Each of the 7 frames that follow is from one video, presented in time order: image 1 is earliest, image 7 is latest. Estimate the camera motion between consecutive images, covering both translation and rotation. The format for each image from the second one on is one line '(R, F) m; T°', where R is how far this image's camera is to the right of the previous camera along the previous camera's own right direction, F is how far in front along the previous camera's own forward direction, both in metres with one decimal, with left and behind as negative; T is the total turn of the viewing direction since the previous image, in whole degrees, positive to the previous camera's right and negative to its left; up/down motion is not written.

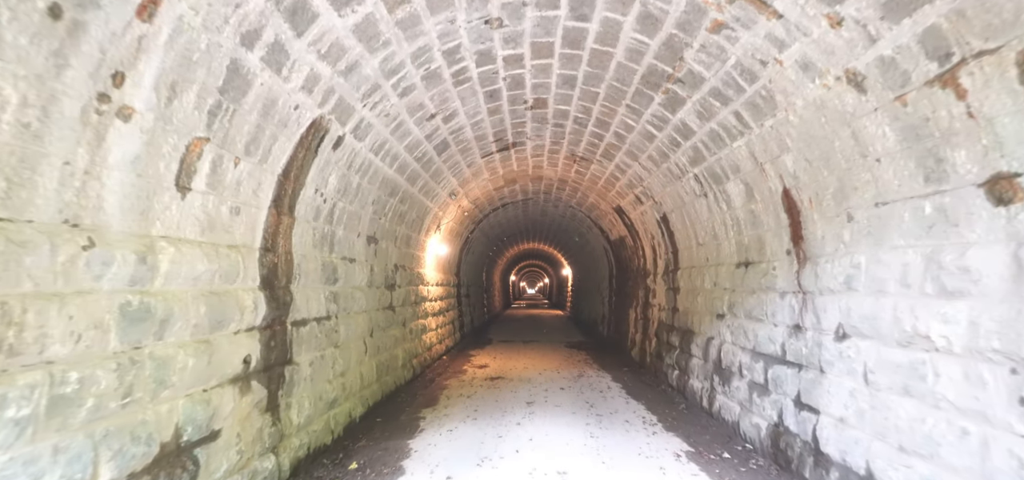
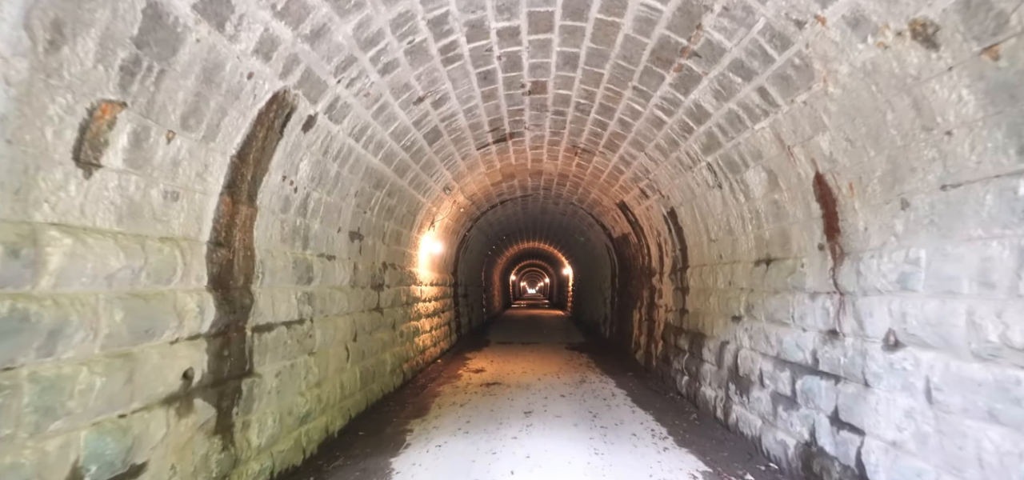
(0.0, +0.4) m; 0°
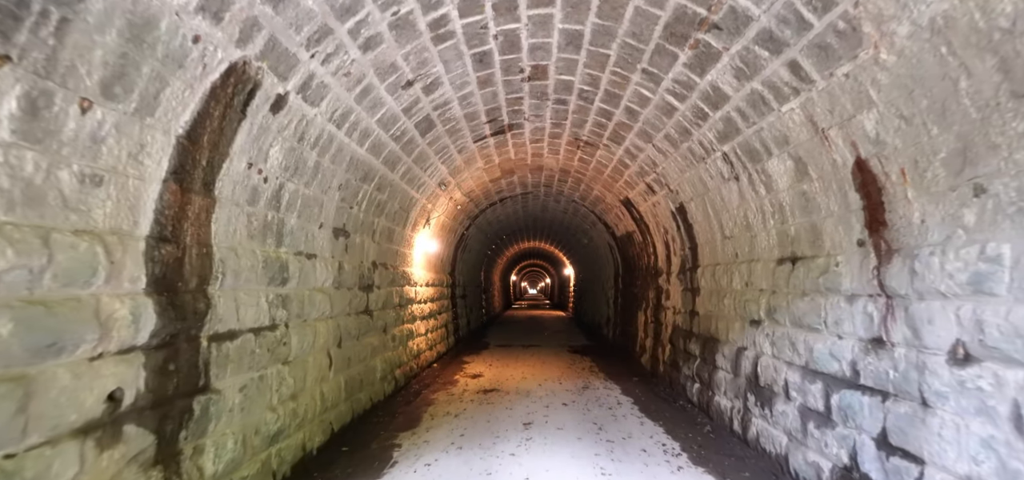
(0.0, +0.3) m; 0°
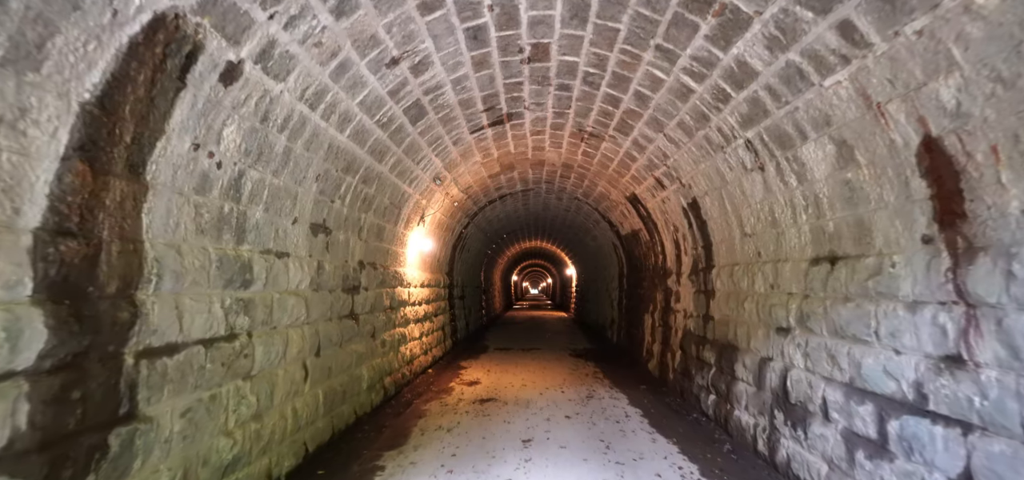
(0.0, +0.4) m; 0°
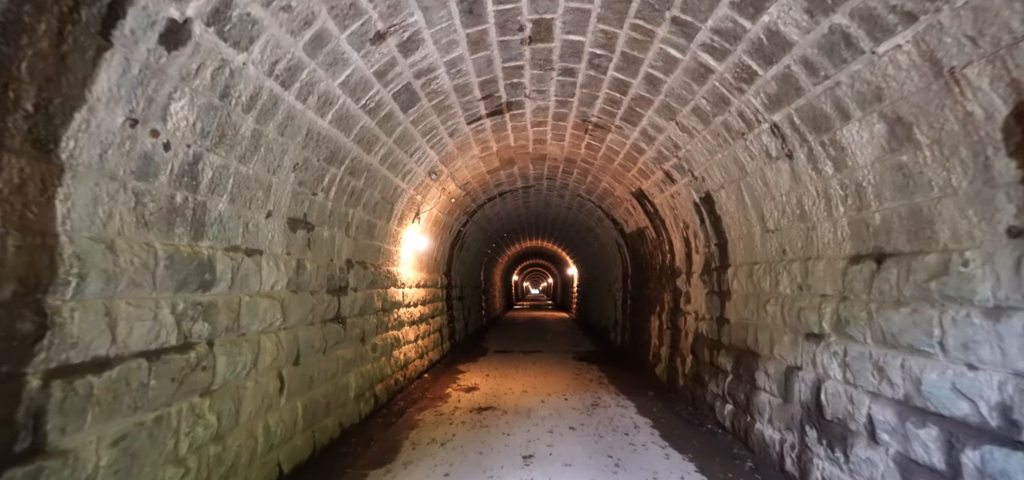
(0.0, +0.3) m; 0°
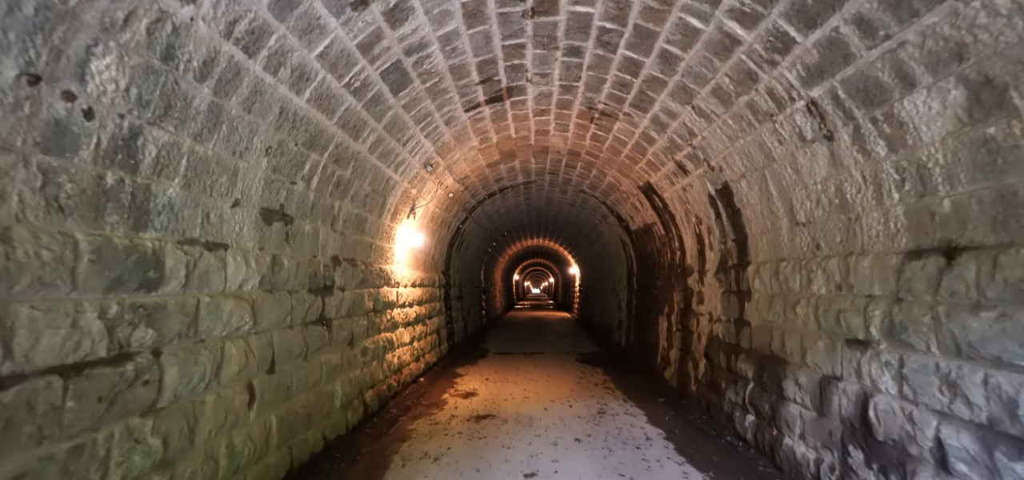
(0.0, +0.4) m; 0°
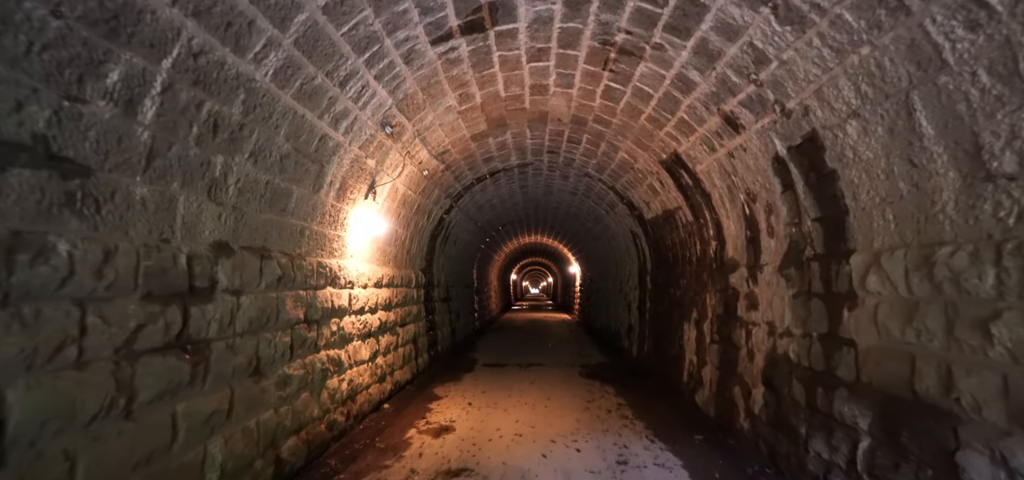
(+0.1, +1.5) m; 0°
